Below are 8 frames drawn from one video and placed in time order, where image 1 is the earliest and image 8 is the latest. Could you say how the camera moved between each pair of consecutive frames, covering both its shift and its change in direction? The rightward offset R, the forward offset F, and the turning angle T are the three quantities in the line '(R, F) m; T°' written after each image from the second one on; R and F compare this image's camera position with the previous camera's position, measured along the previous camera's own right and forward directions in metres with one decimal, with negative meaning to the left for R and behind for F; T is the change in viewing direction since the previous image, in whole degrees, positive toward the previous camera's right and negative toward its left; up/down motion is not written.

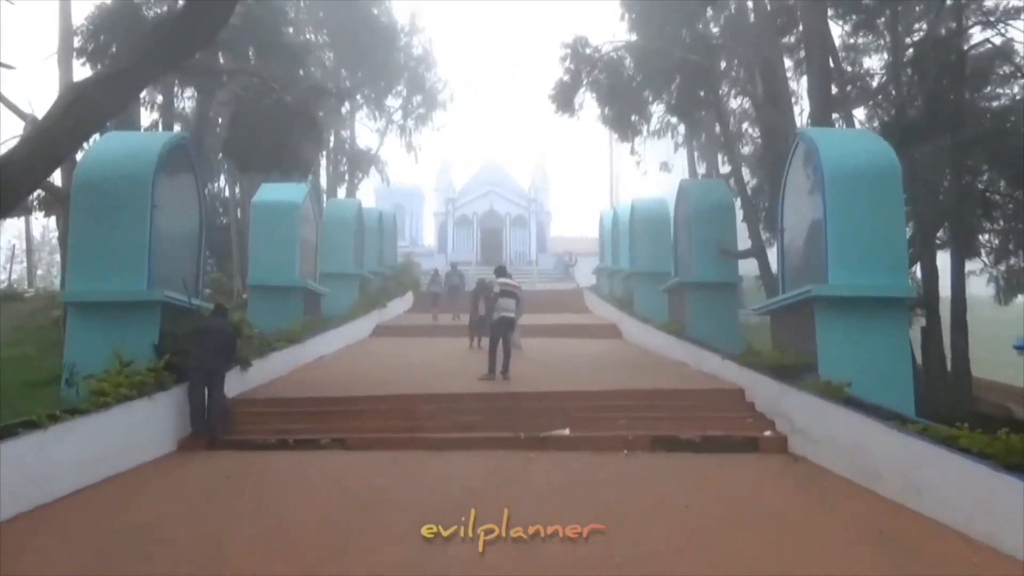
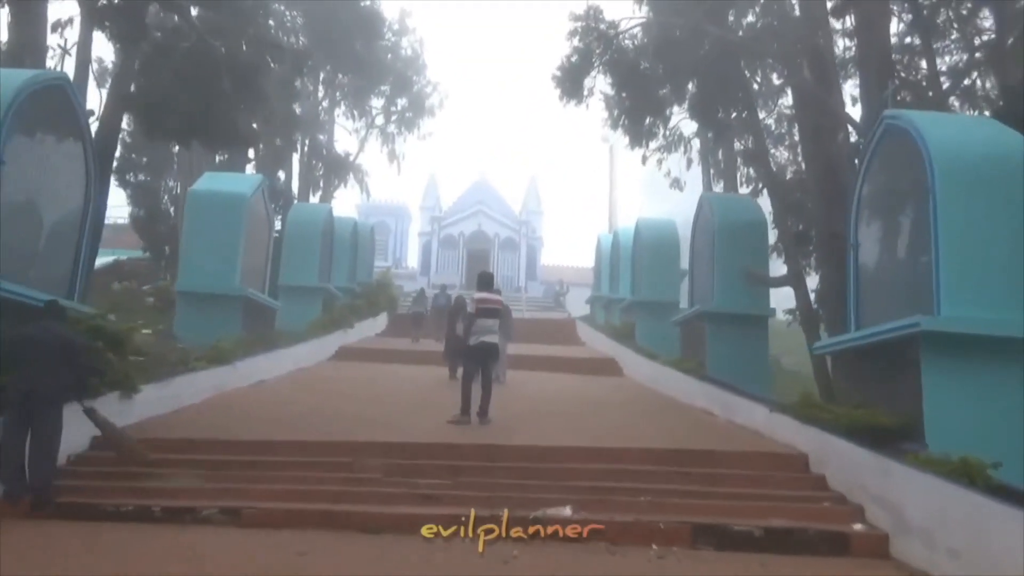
(0.0, +2.5) m; +1°
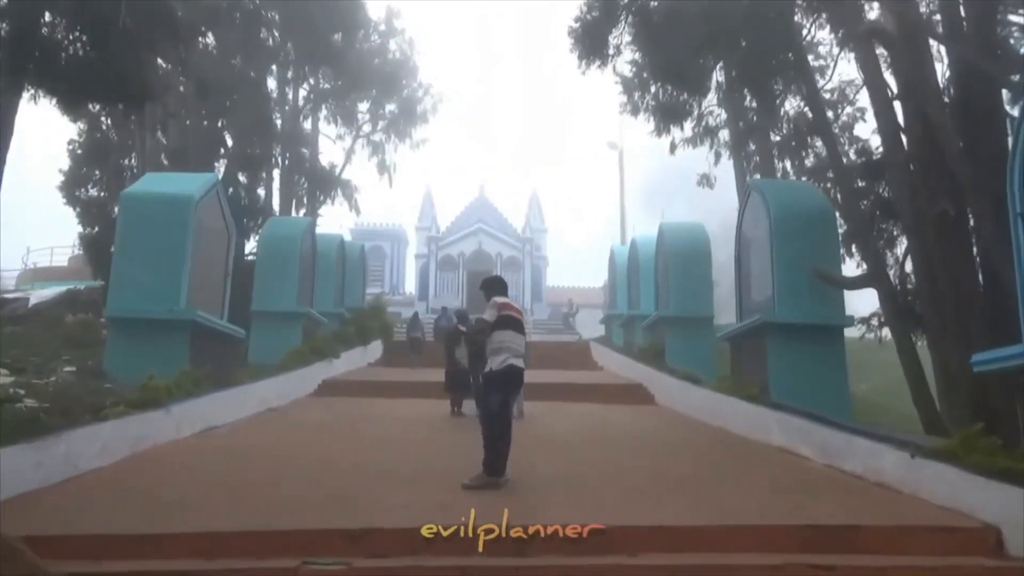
(-0.2, +2.4) m; 0°
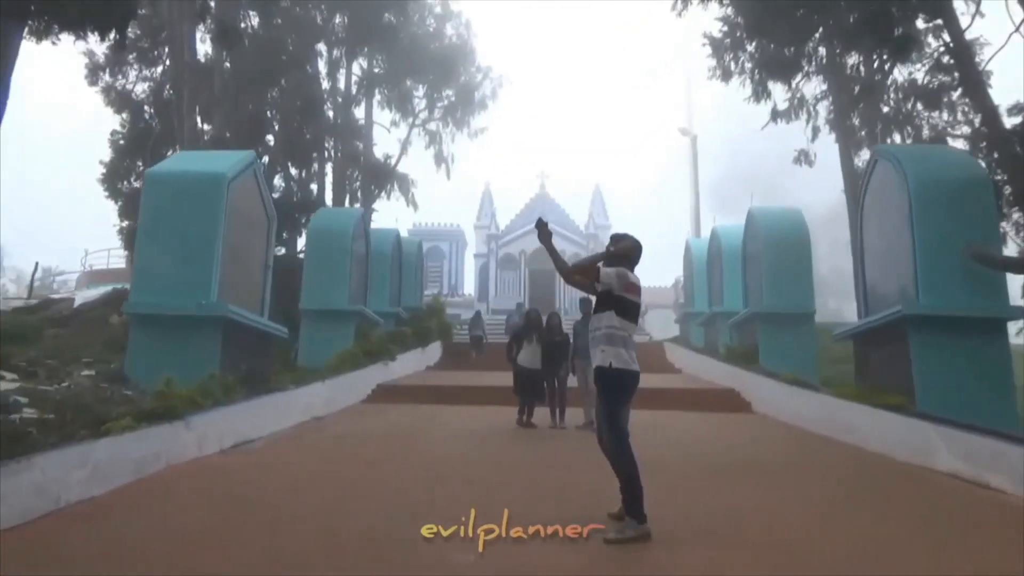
(-0.3, +1.5) m; -4°
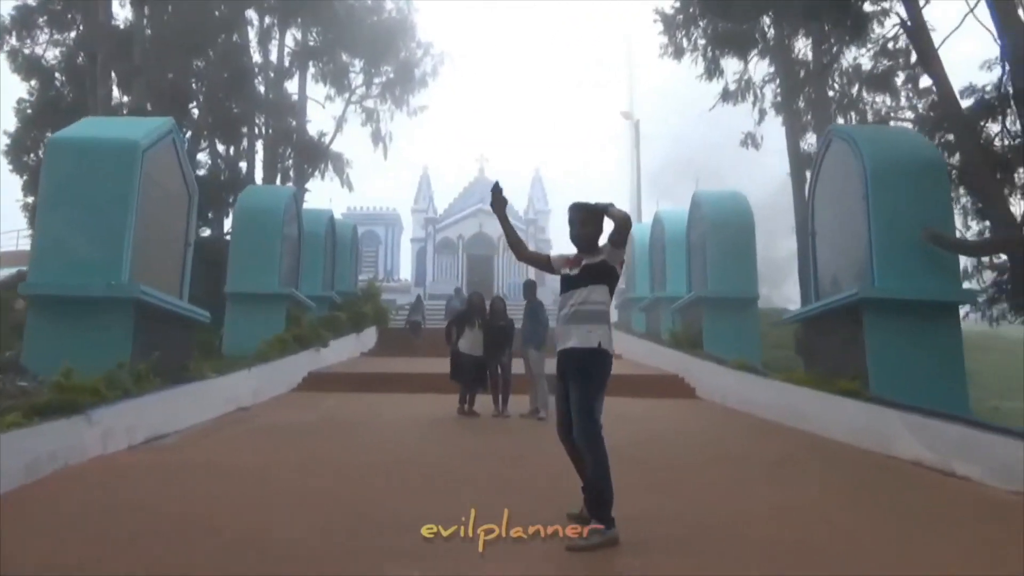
(-0.1, +0.5) m; +5°
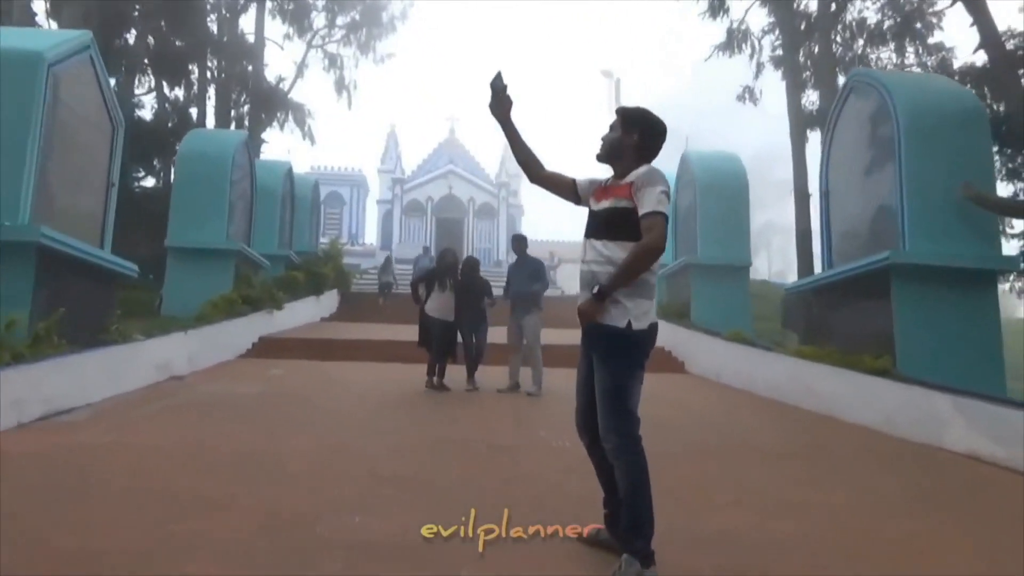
(-0.1, +1.1) m; +3°
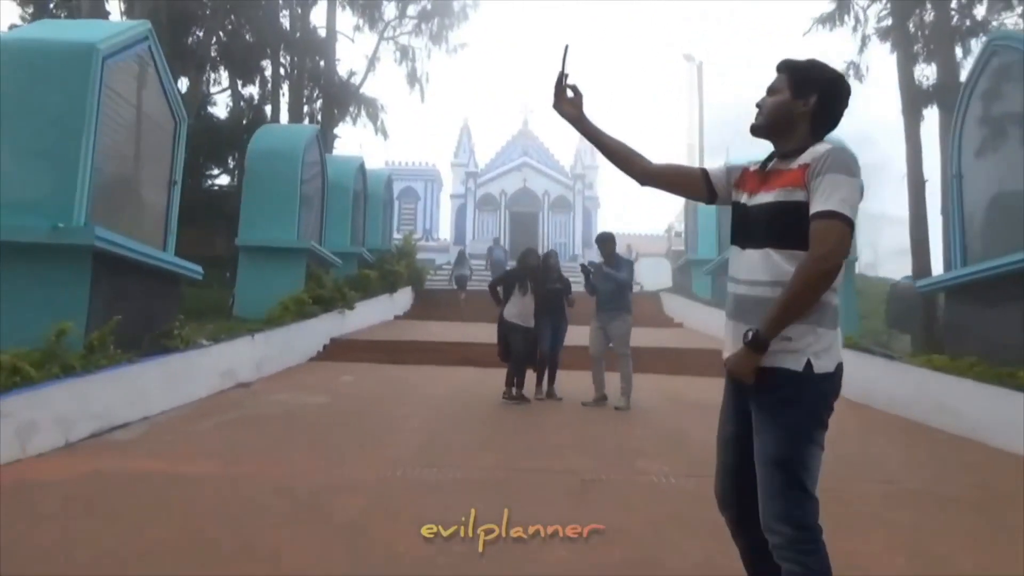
(-0.1, +0.7) m; -5°
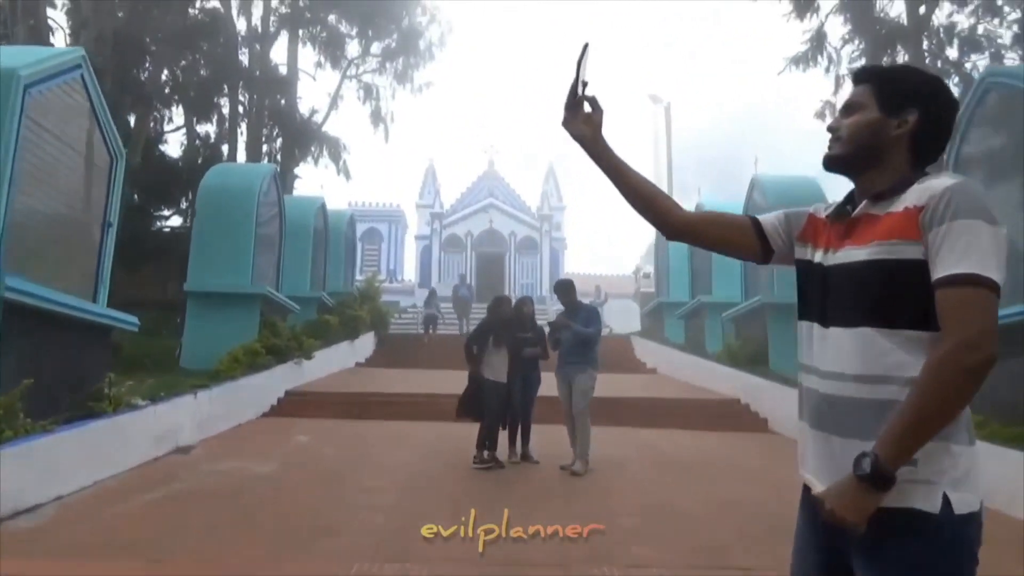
(0.0, +0.6) m; +3°
